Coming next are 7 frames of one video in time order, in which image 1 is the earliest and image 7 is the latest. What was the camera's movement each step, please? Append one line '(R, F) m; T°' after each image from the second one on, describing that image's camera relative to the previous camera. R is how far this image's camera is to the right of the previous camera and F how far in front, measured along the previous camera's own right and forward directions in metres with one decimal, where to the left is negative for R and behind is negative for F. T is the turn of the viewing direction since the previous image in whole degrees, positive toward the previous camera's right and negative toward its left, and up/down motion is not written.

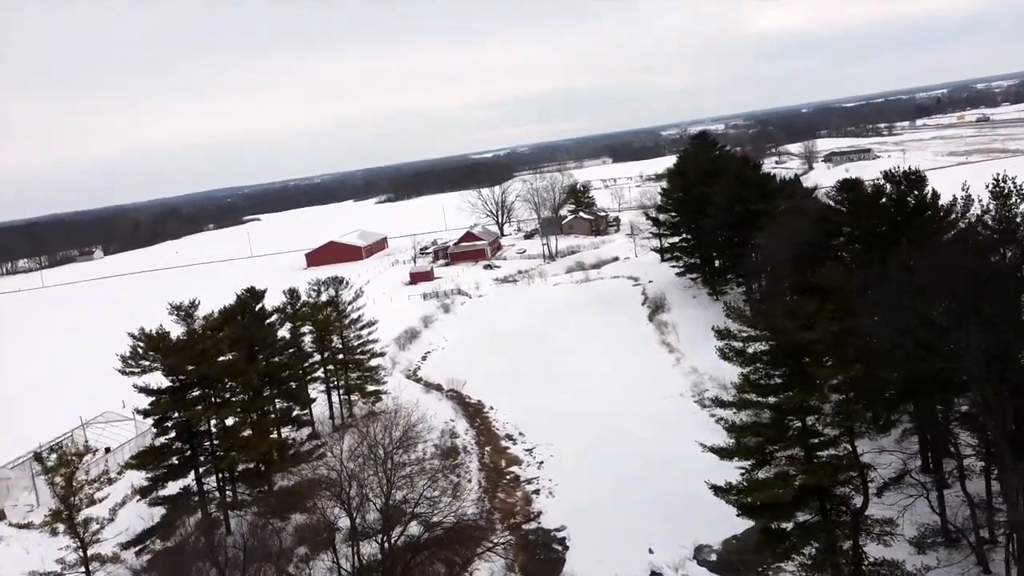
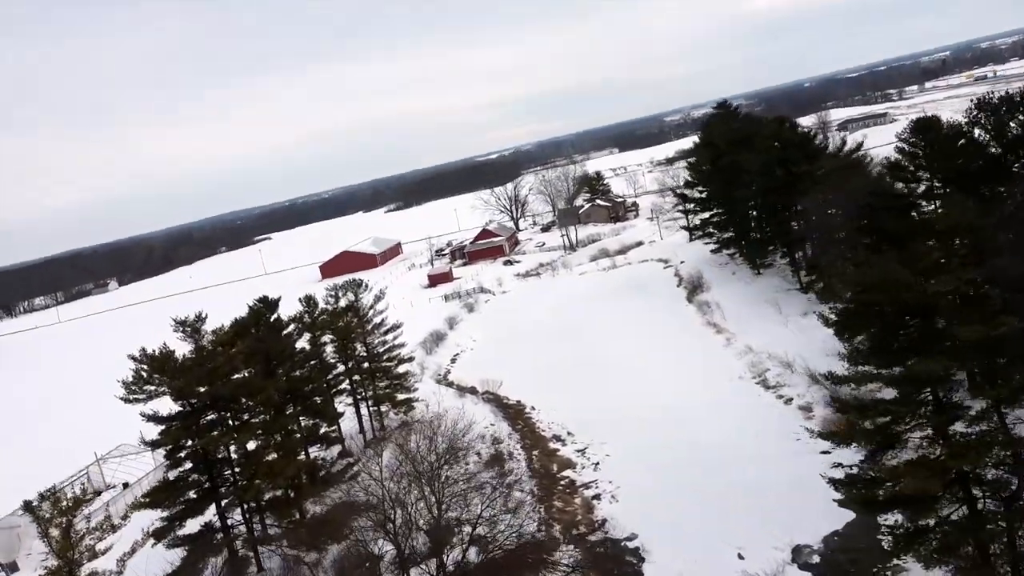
(-0.5, +1.8) m; -1°
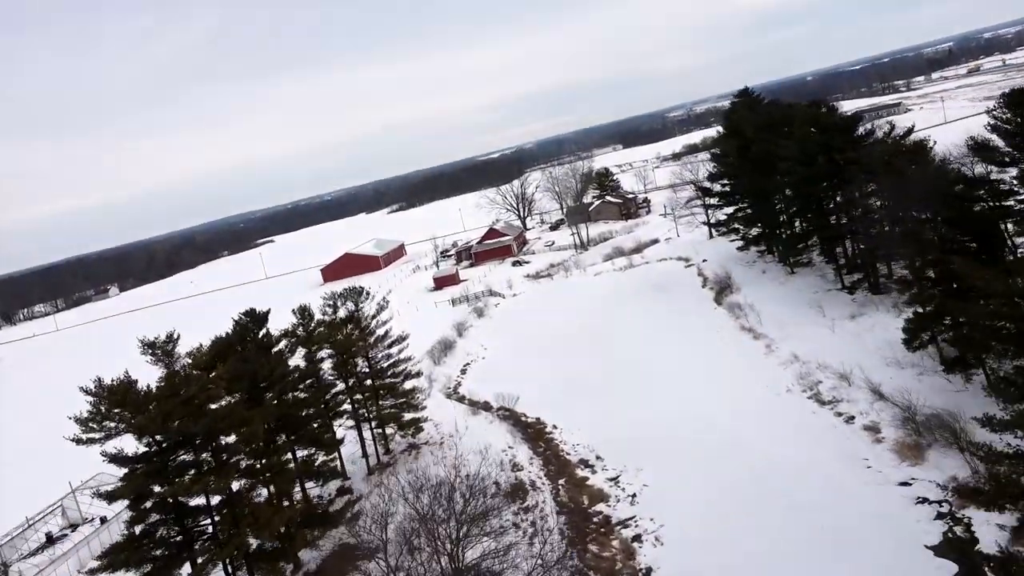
(-0.3, +2.2) m; 0°
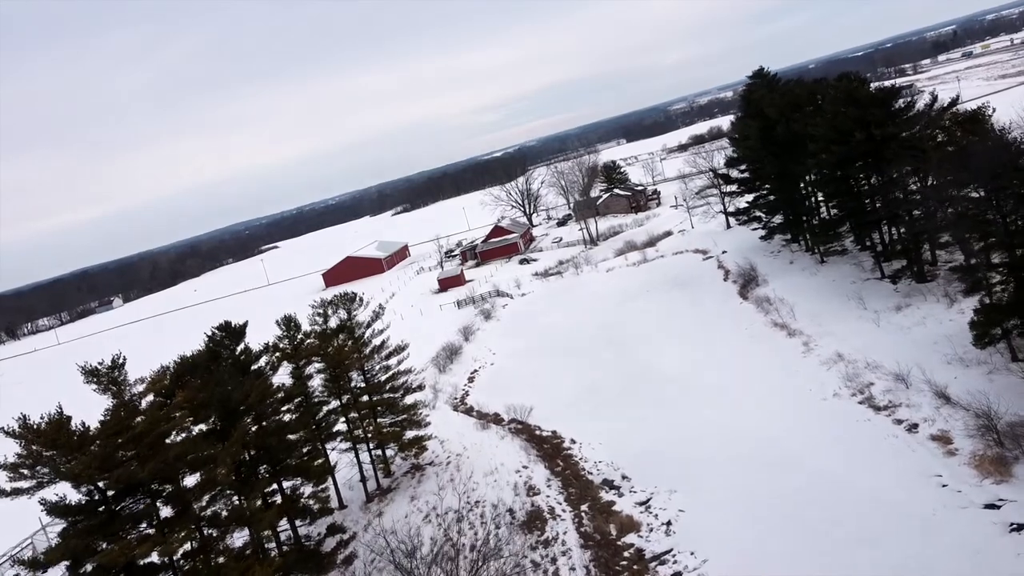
(0.0, +2.0) m; -1°
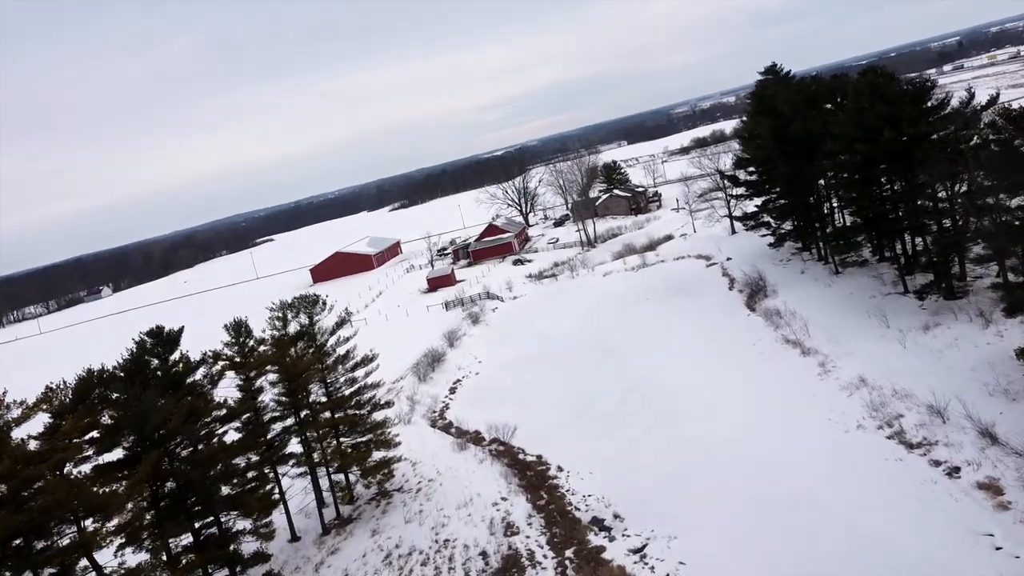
(+0.3, +2.0) m; 0°
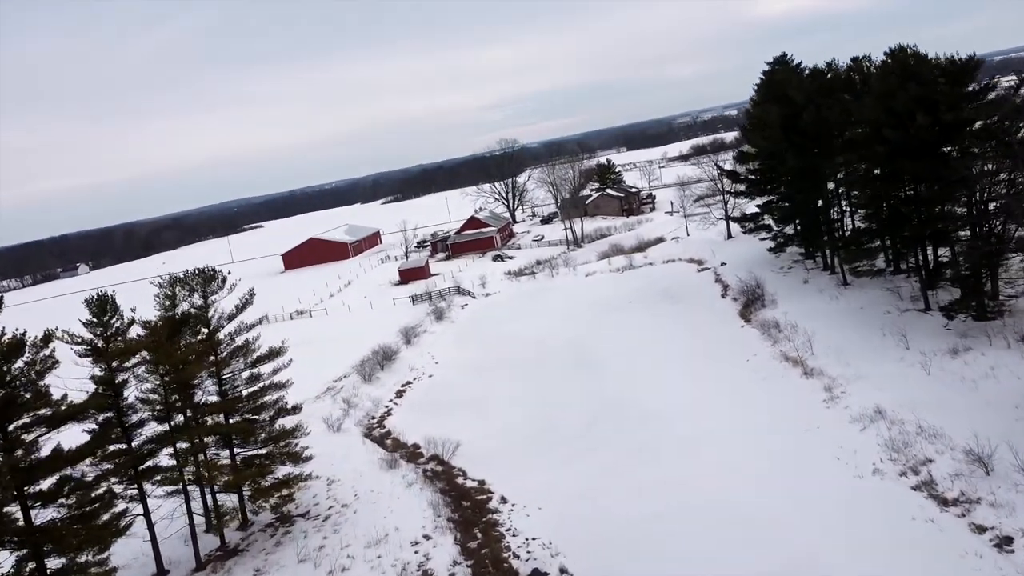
(+0.8, +2.9) m; +1°
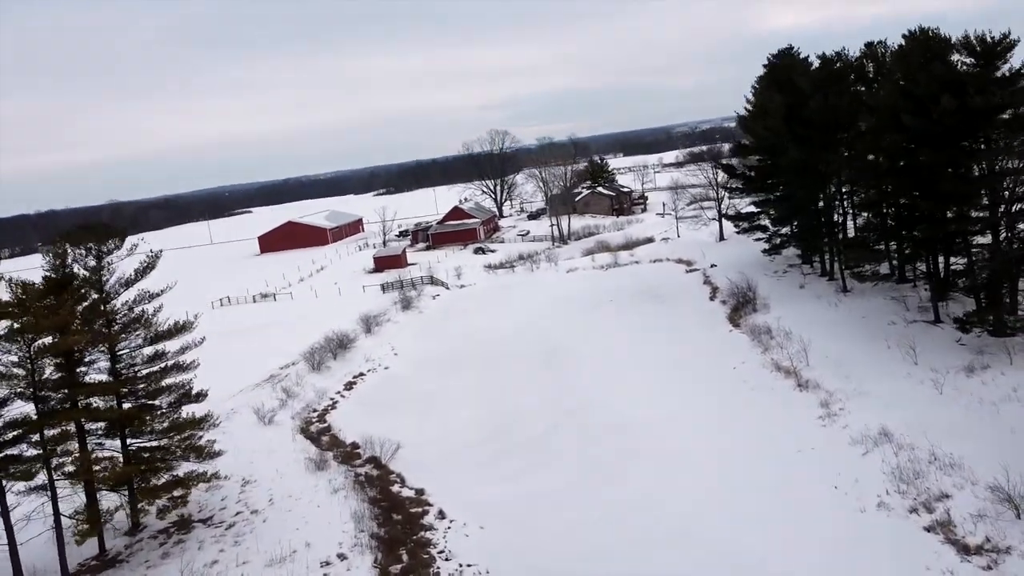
(+0.5, +1.9) m; +1°
